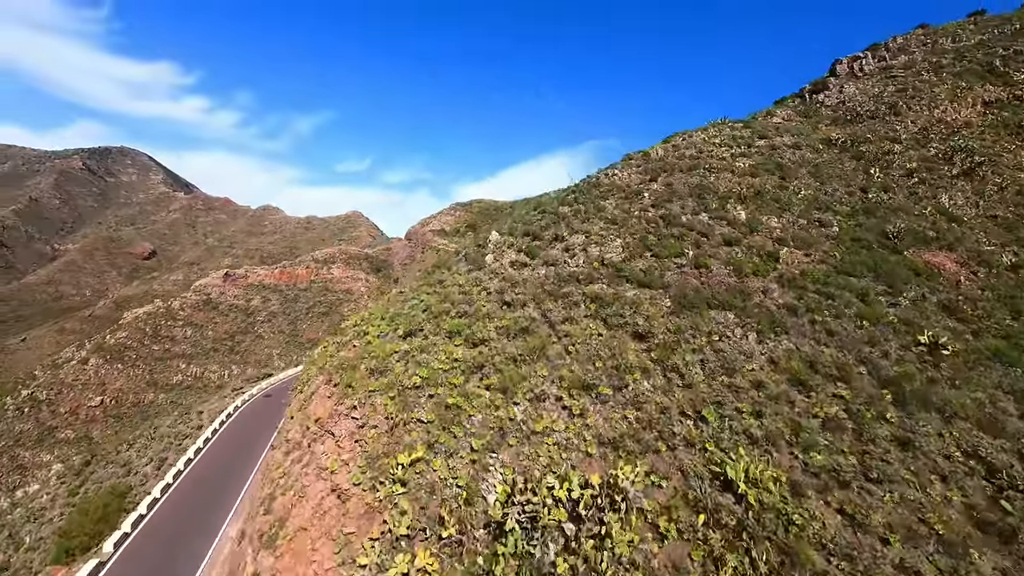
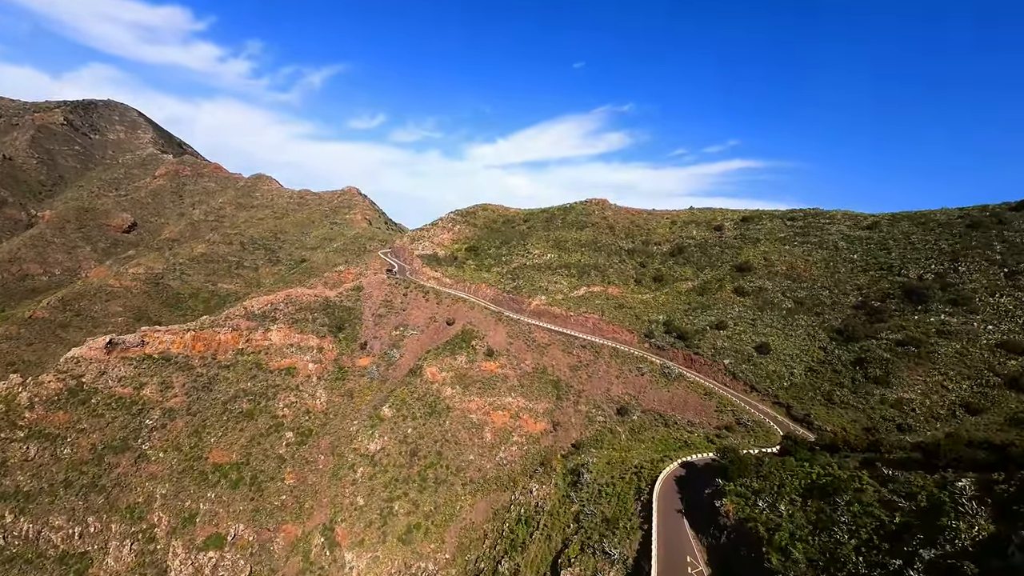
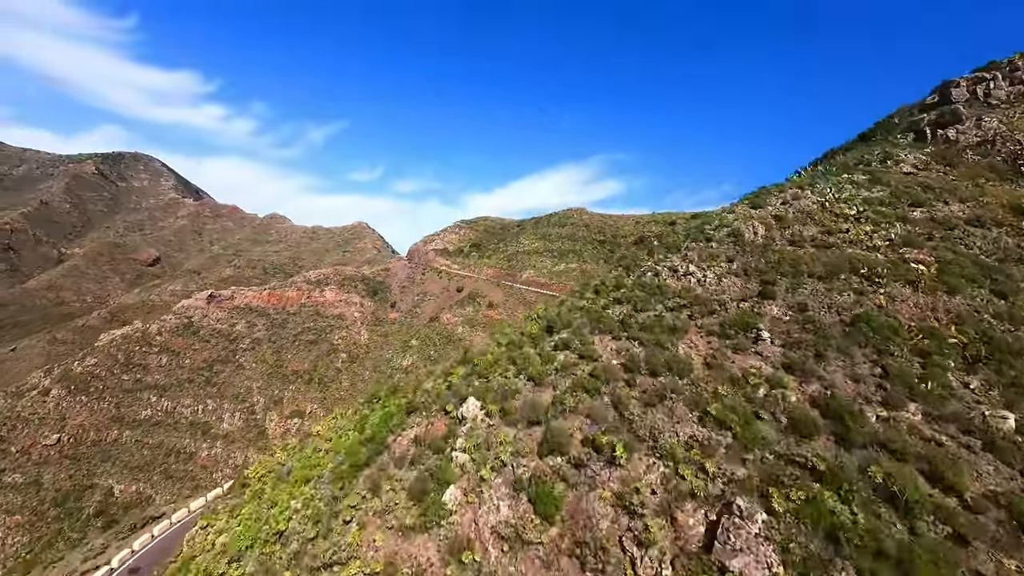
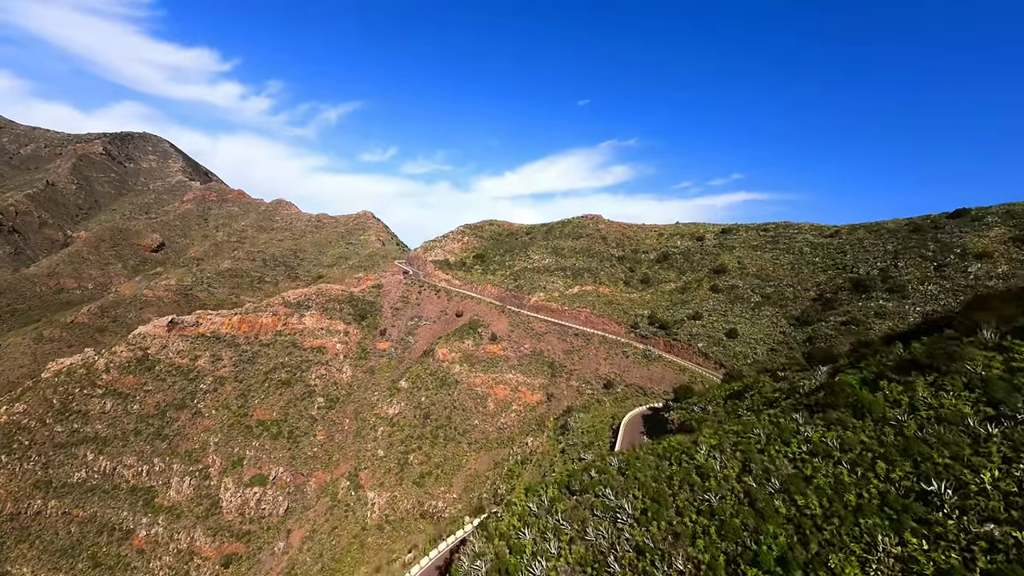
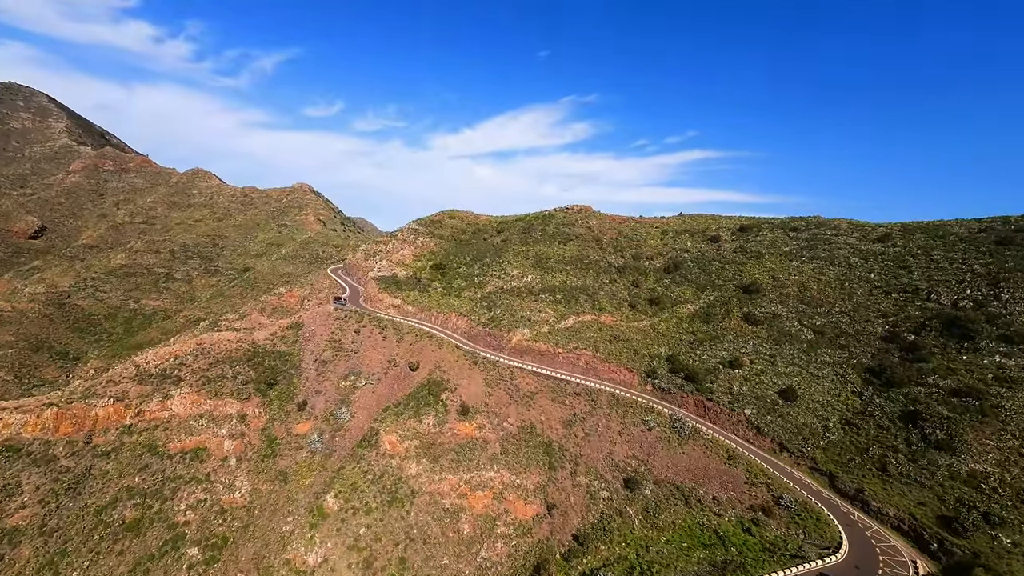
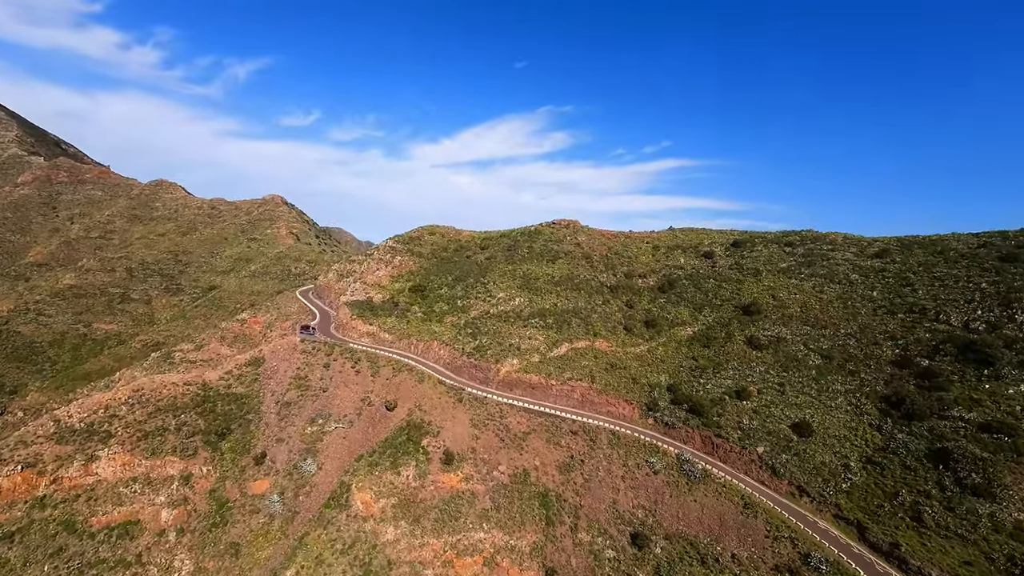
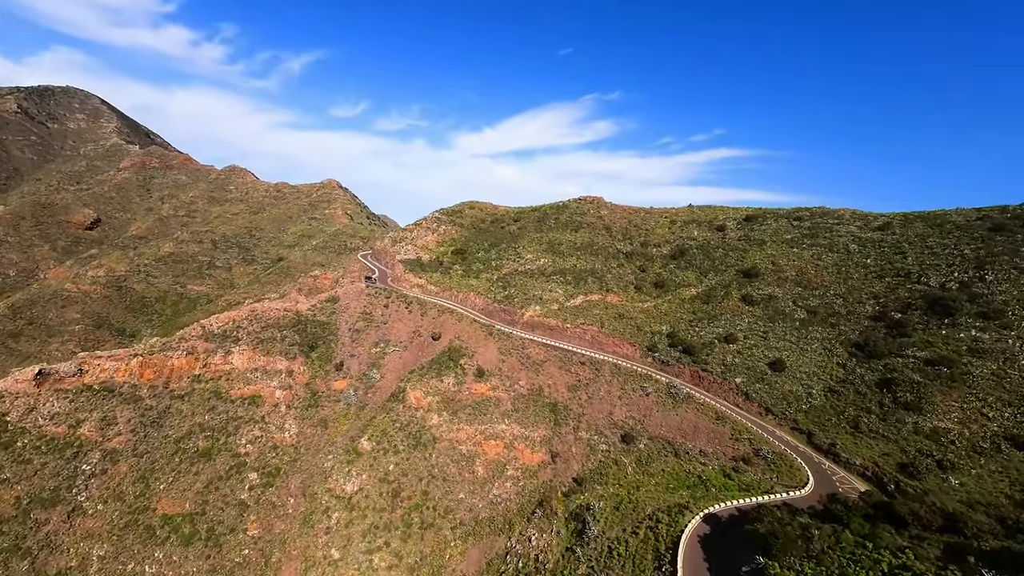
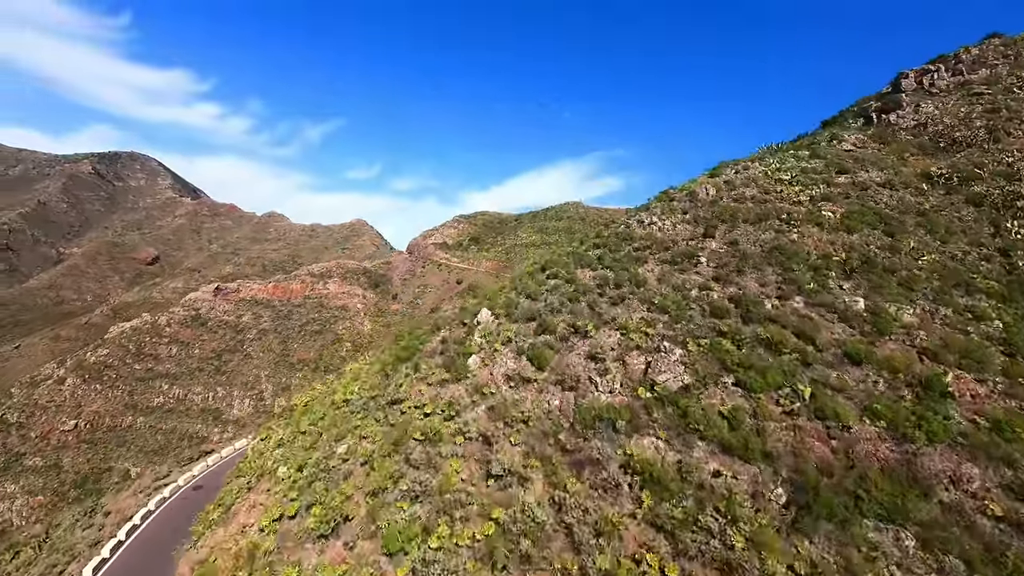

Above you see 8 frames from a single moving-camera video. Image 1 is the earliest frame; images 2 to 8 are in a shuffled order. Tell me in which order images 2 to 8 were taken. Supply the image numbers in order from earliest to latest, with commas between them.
8, 3, 4, 2, 7, 5, 6
